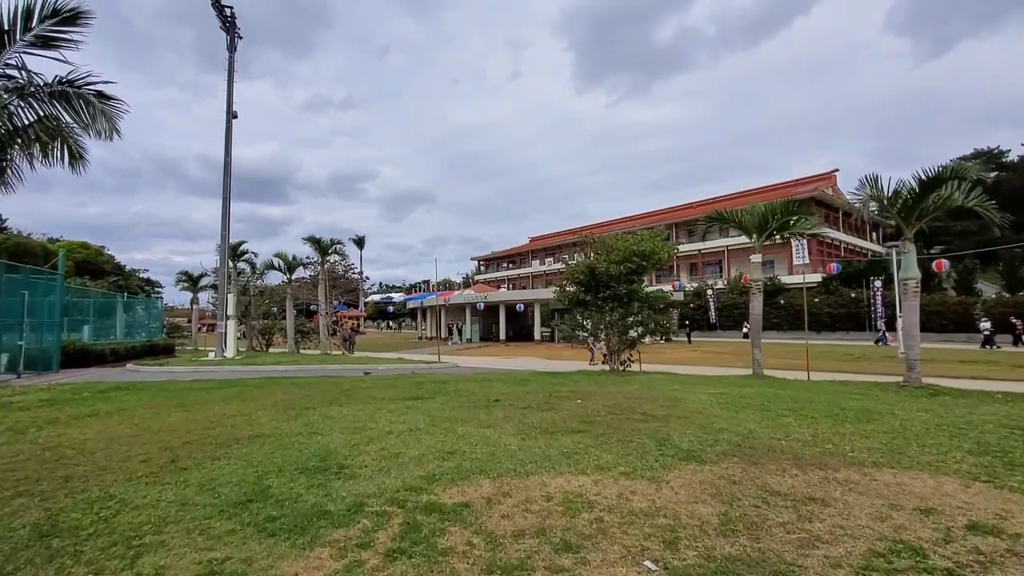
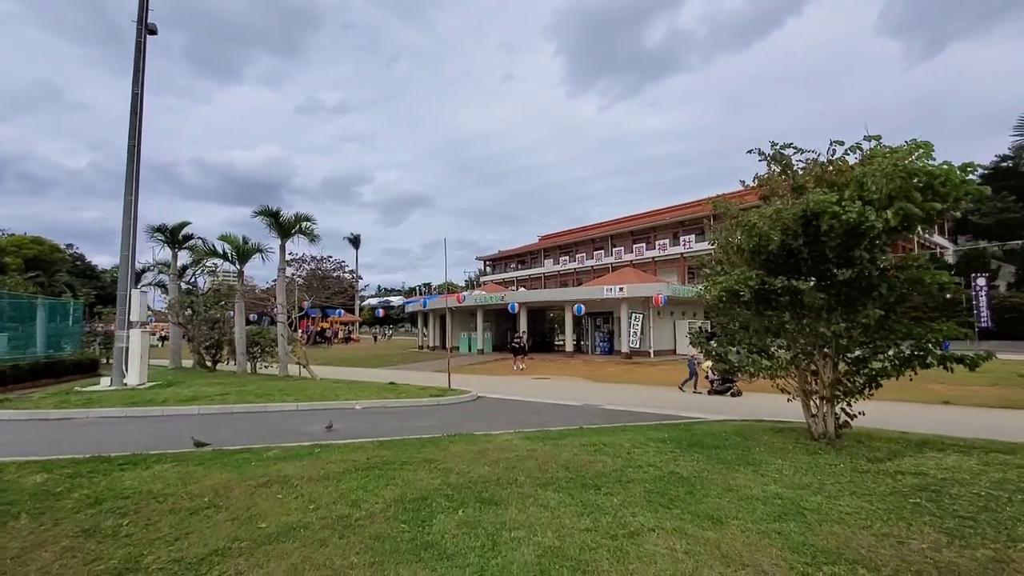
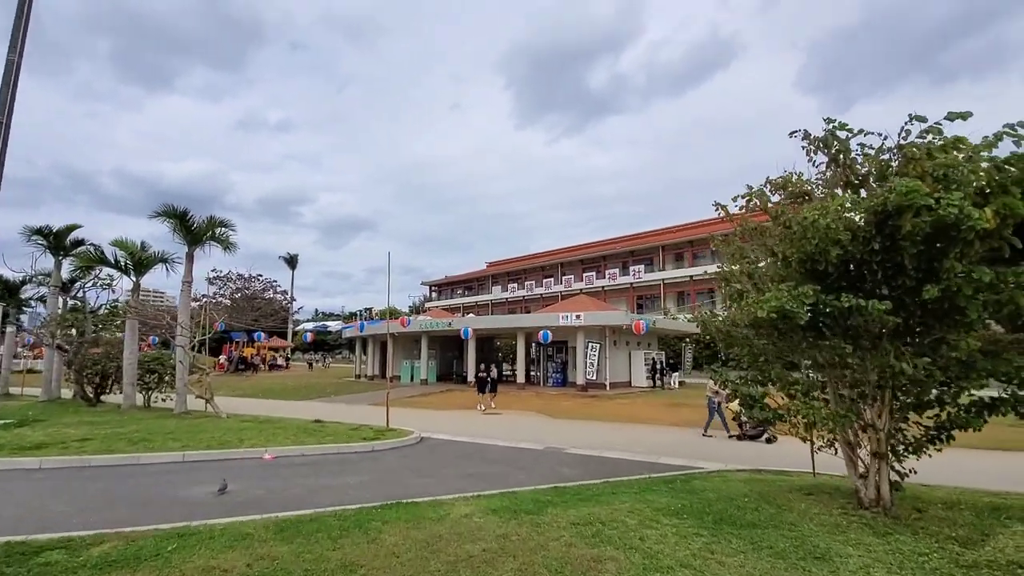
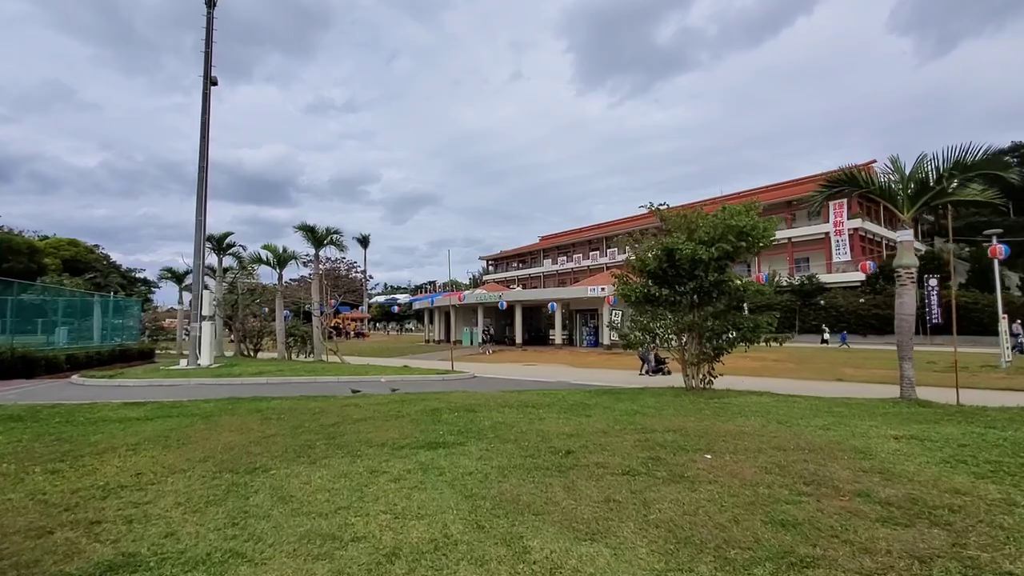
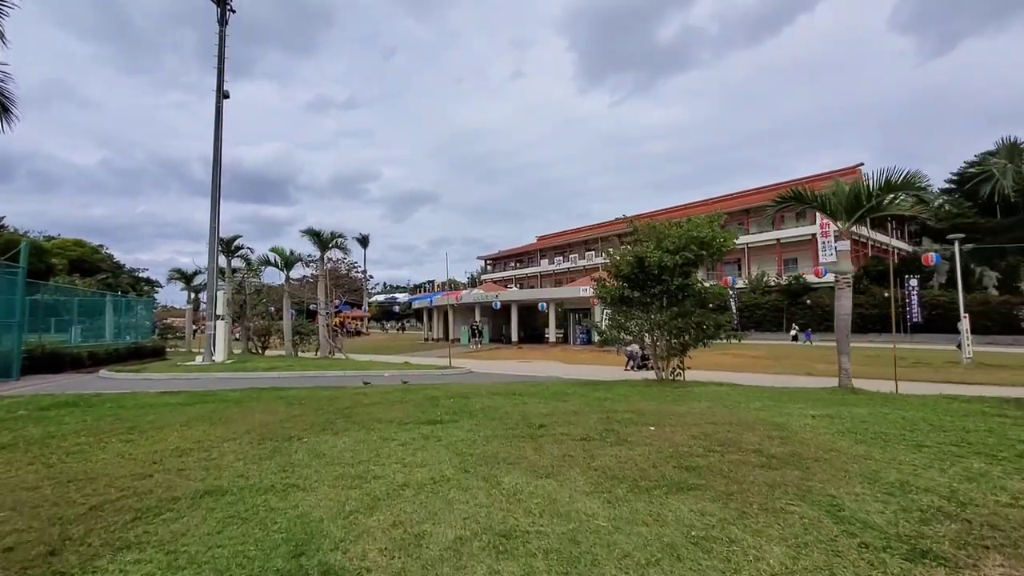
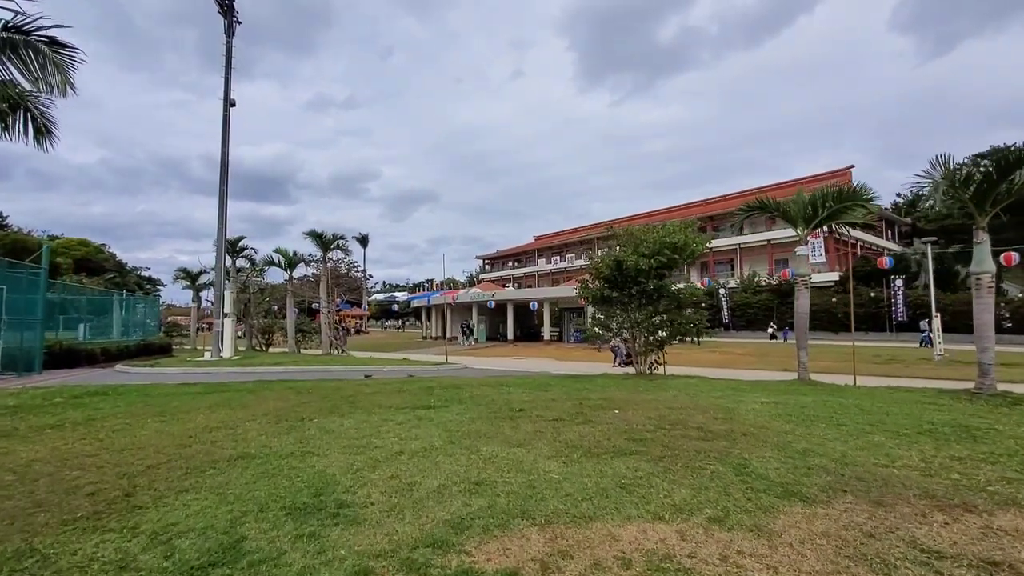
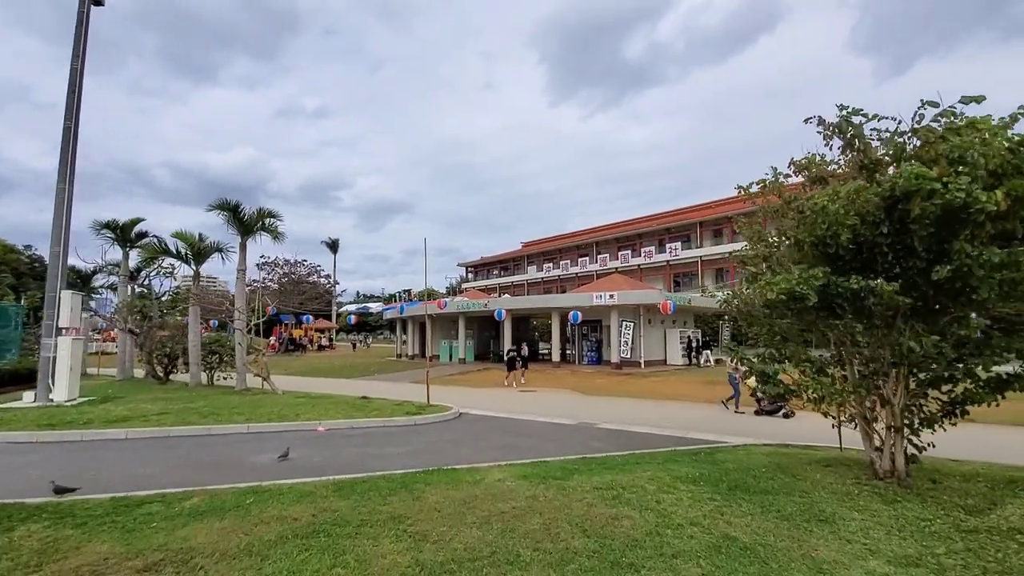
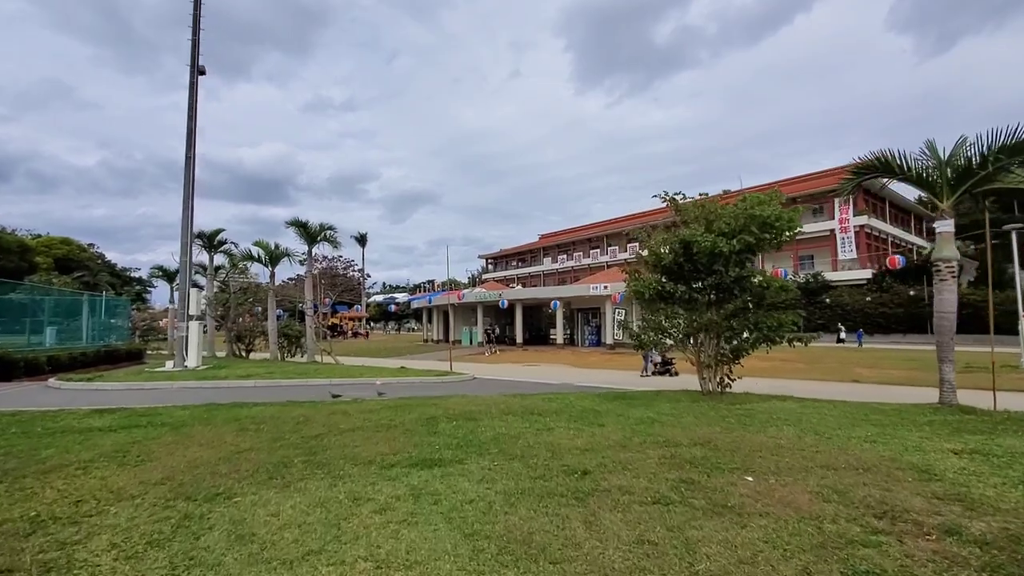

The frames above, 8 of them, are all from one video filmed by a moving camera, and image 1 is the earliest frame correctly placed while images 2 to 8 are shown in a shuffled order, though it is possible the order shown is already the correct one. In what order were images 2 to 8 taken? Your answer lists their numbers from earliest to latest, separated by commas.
6, 5, 4, 8, 2, 7, 3
